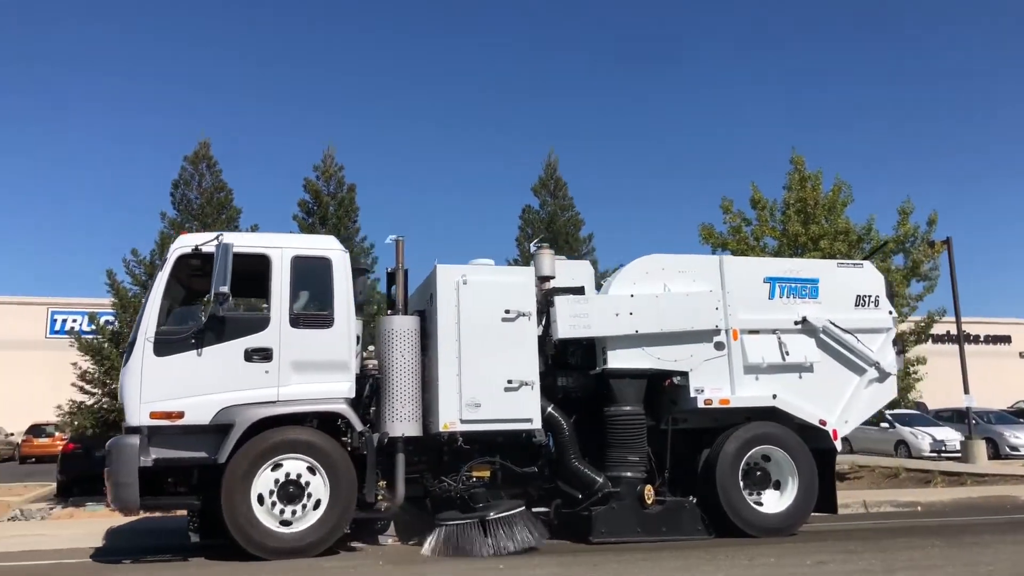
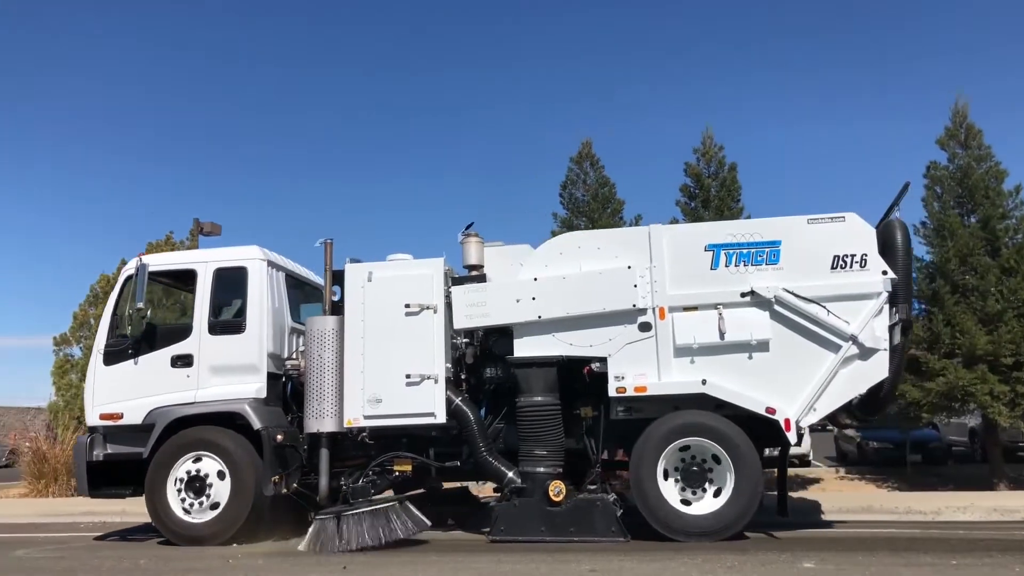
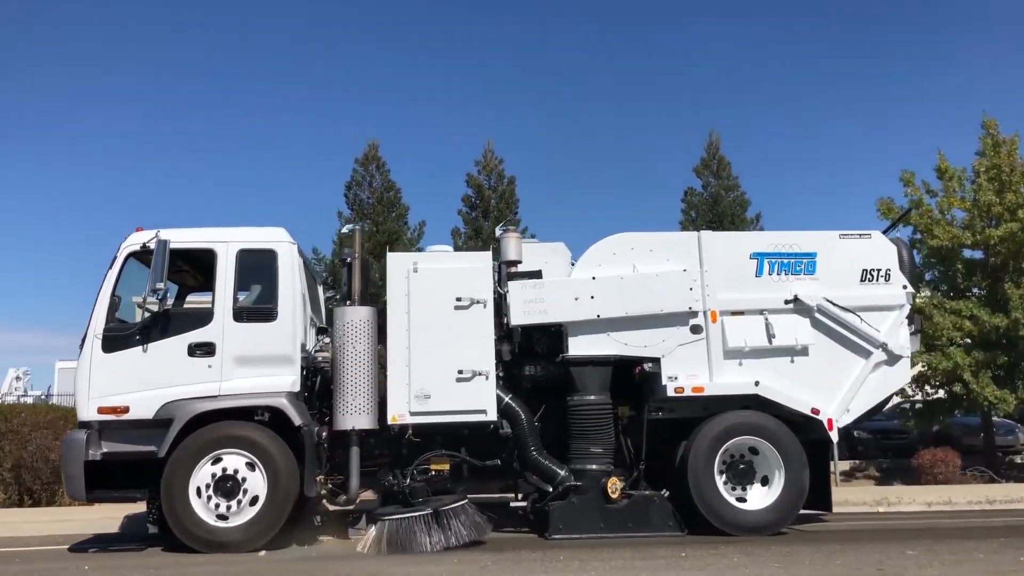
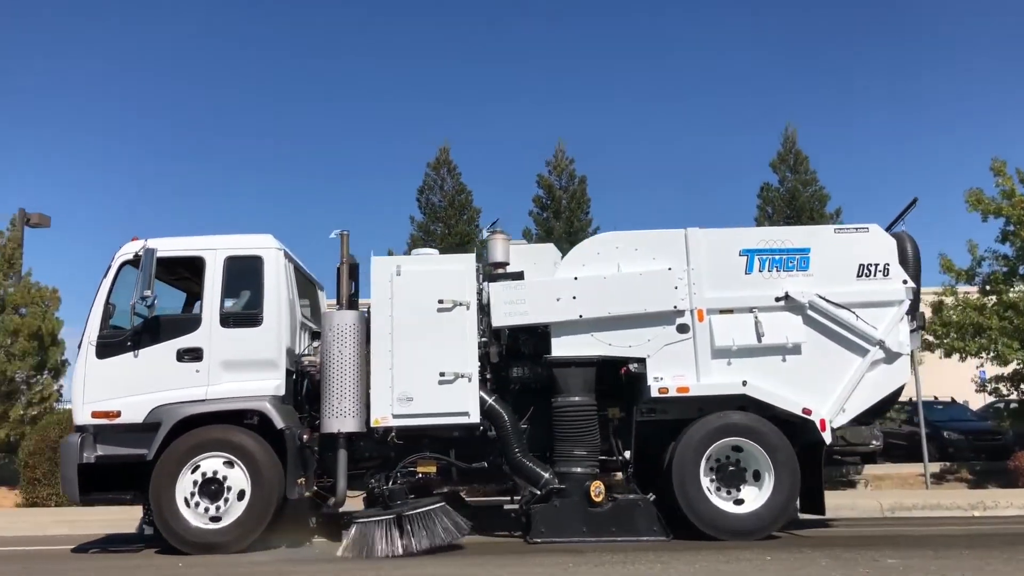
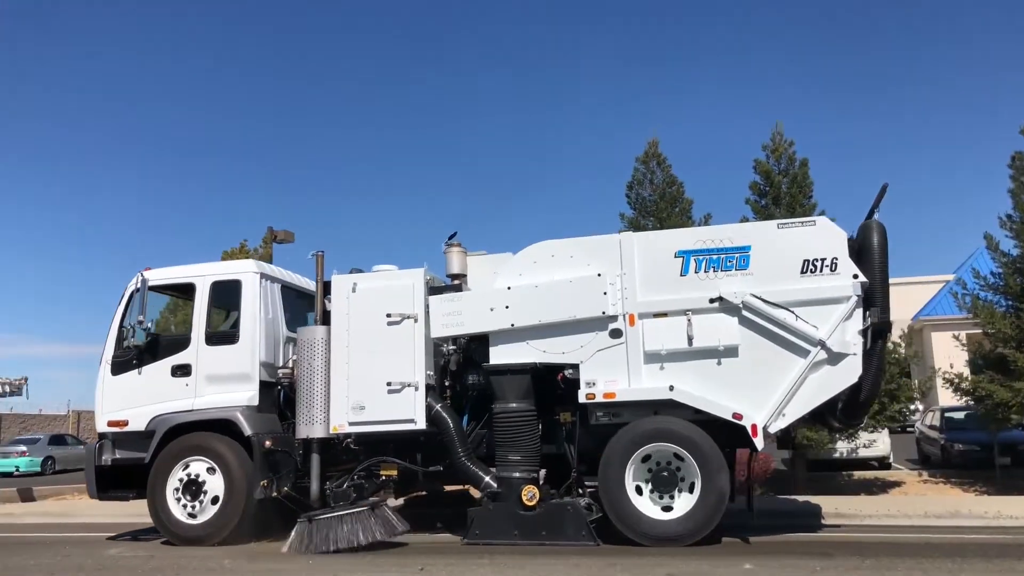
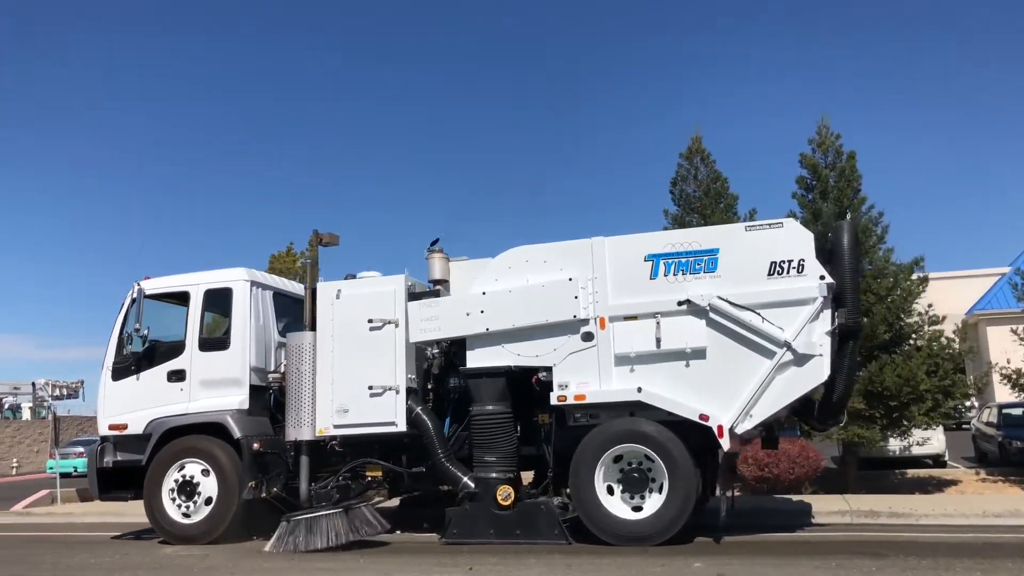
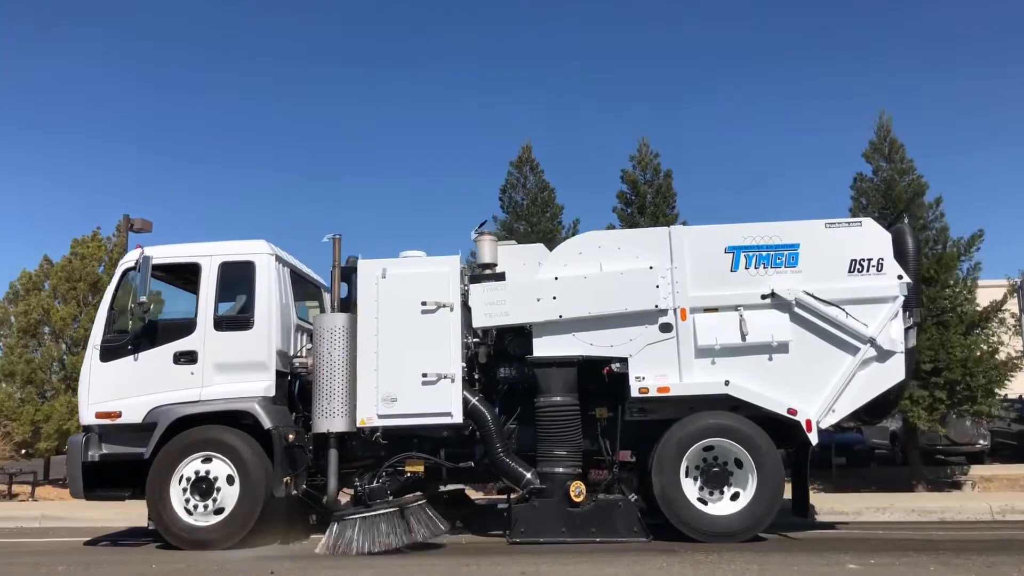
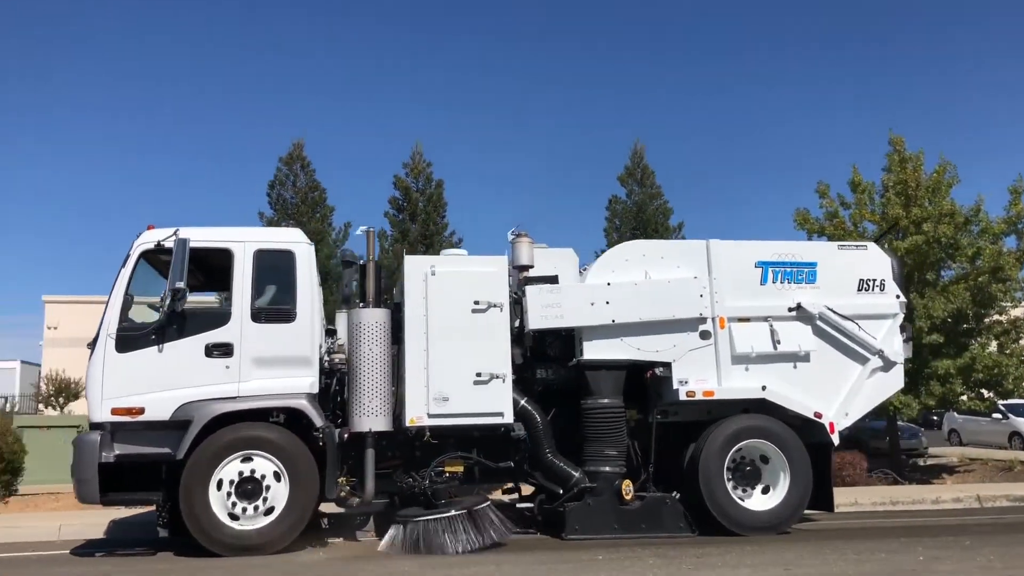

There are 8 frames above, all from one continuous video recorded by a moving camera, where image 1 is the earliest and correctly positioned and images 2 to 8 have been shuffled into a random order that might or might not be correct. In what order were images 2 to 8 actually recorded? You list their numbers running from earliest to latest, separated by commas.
8, 3, 4, 7, 2, 5, 6
